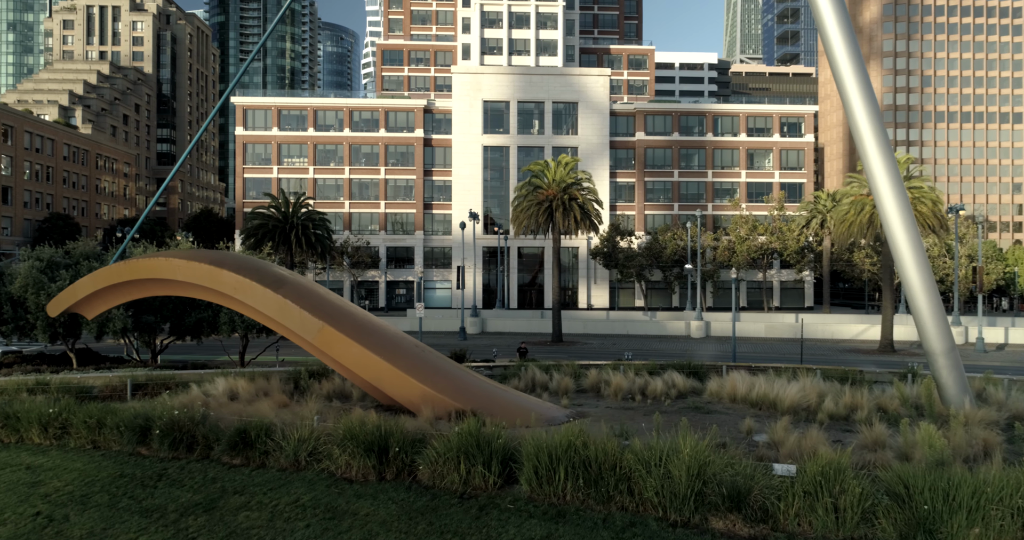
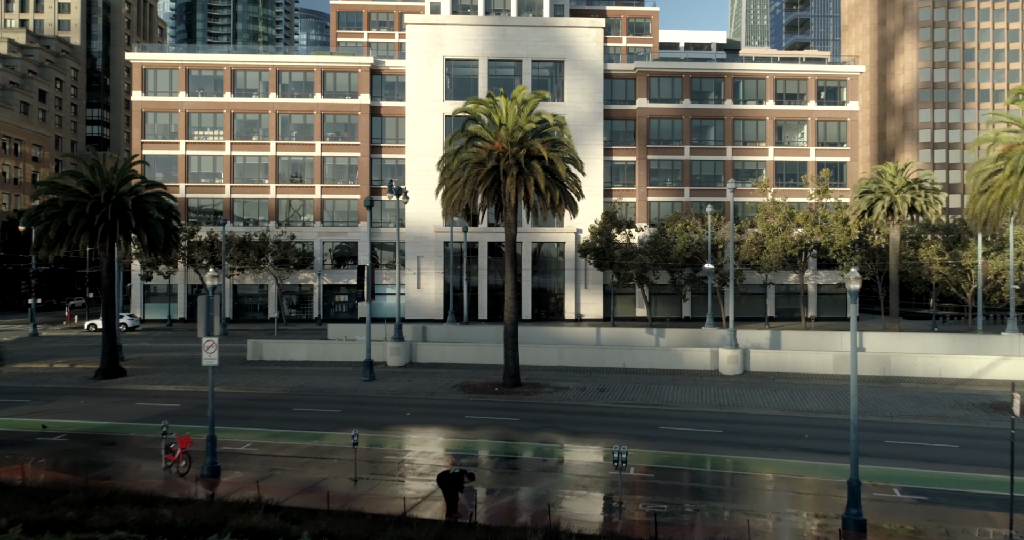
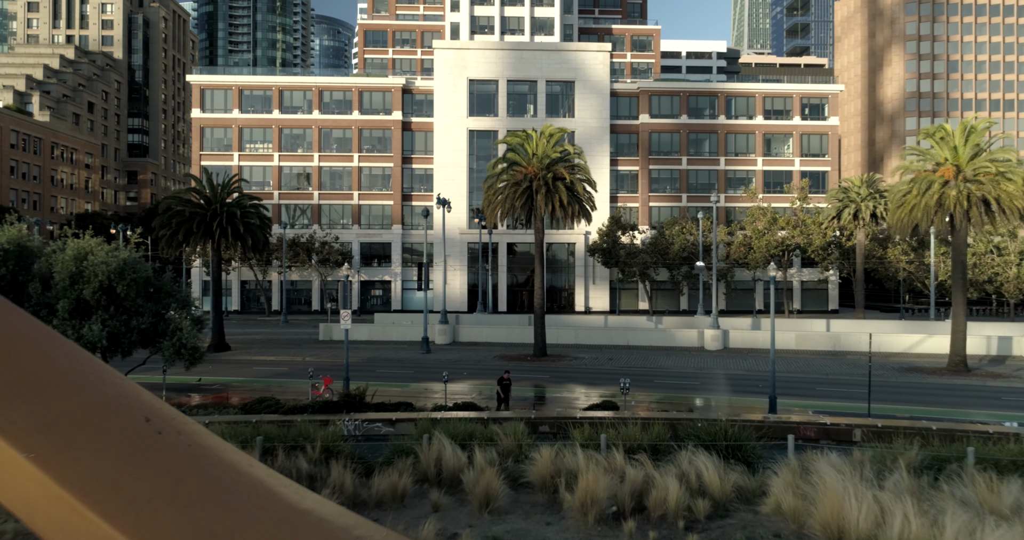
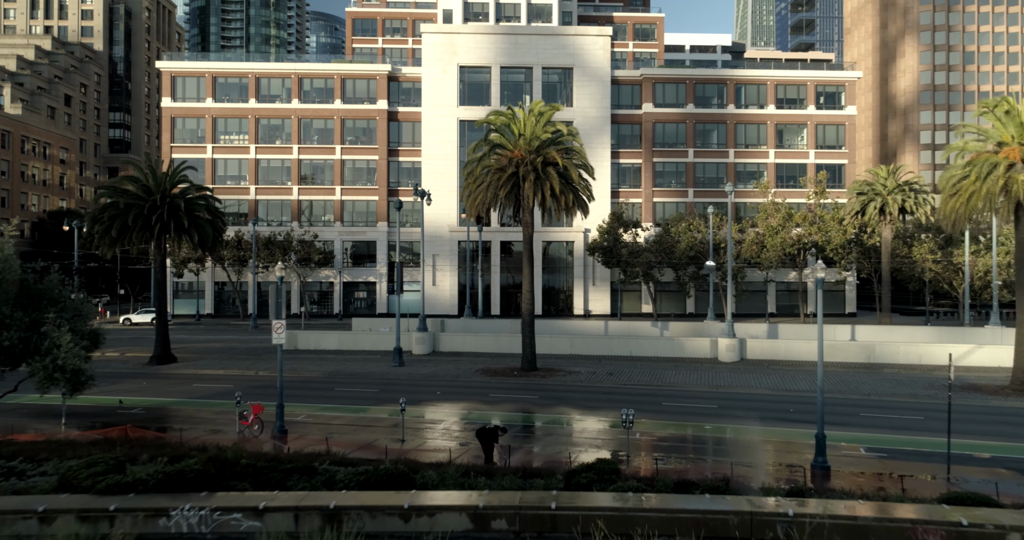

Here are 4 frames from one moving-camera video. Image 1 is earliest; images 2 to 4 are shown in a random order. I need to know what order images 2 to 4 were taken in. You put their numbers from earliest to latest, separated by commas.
3, 4, 2
